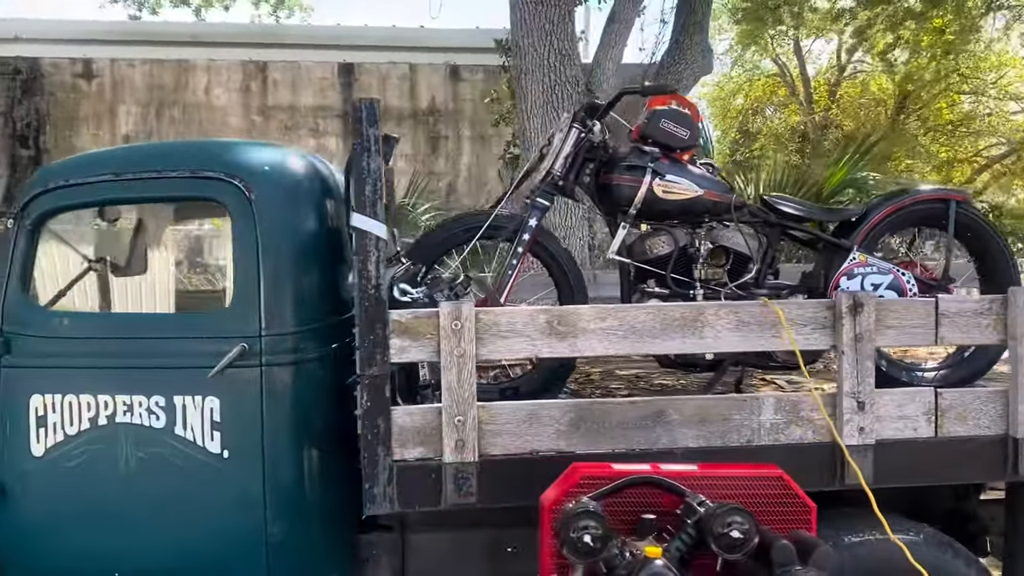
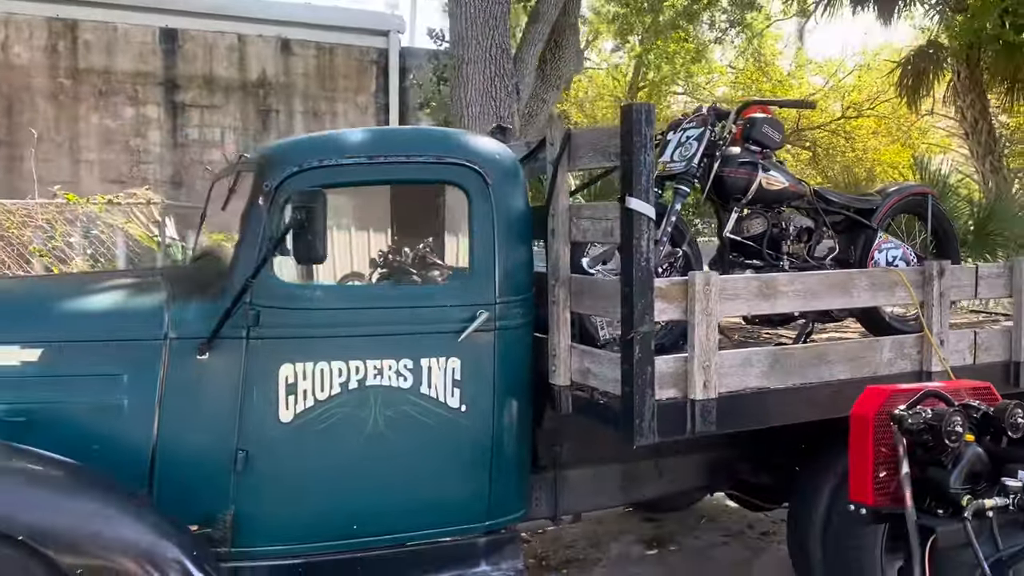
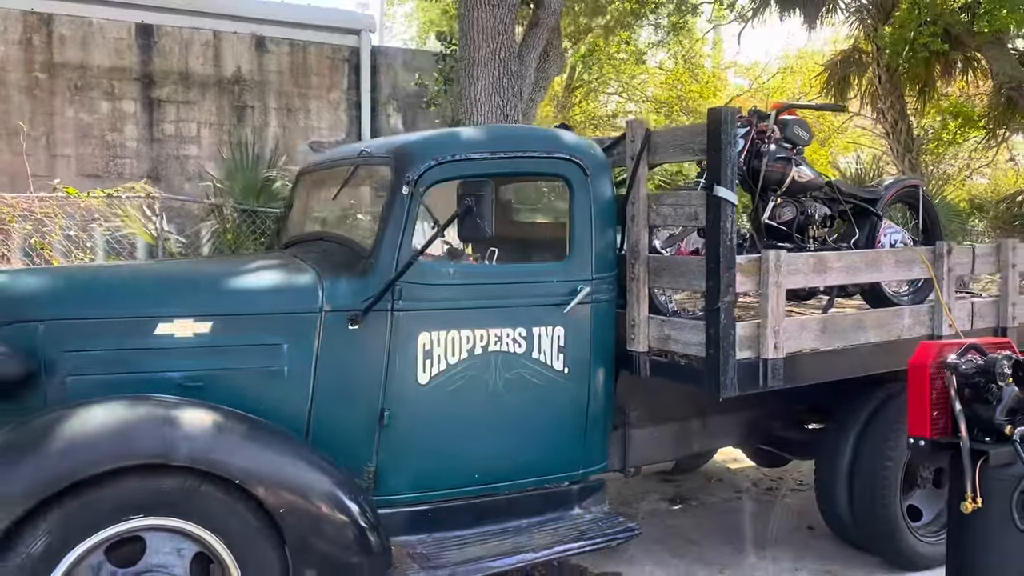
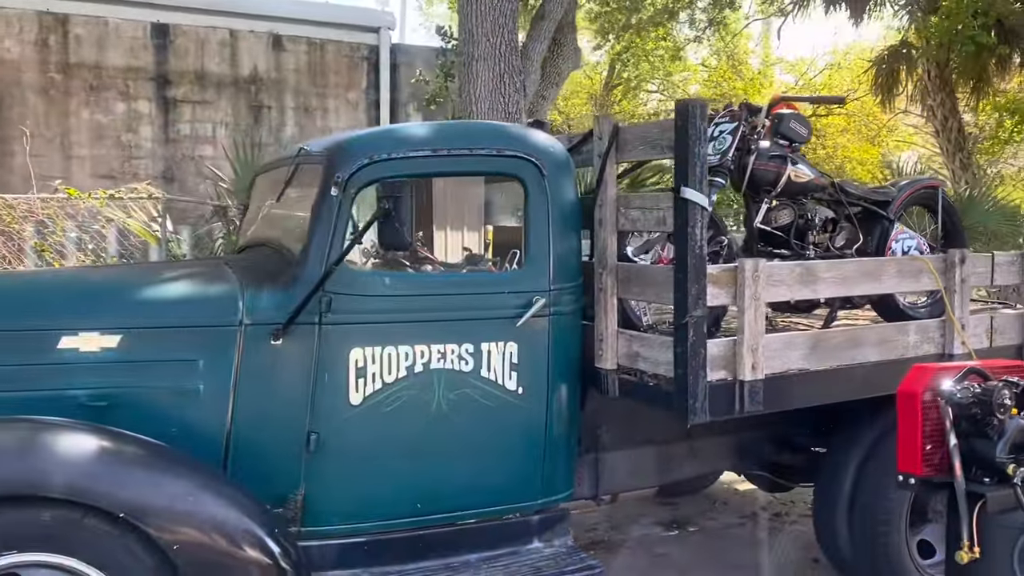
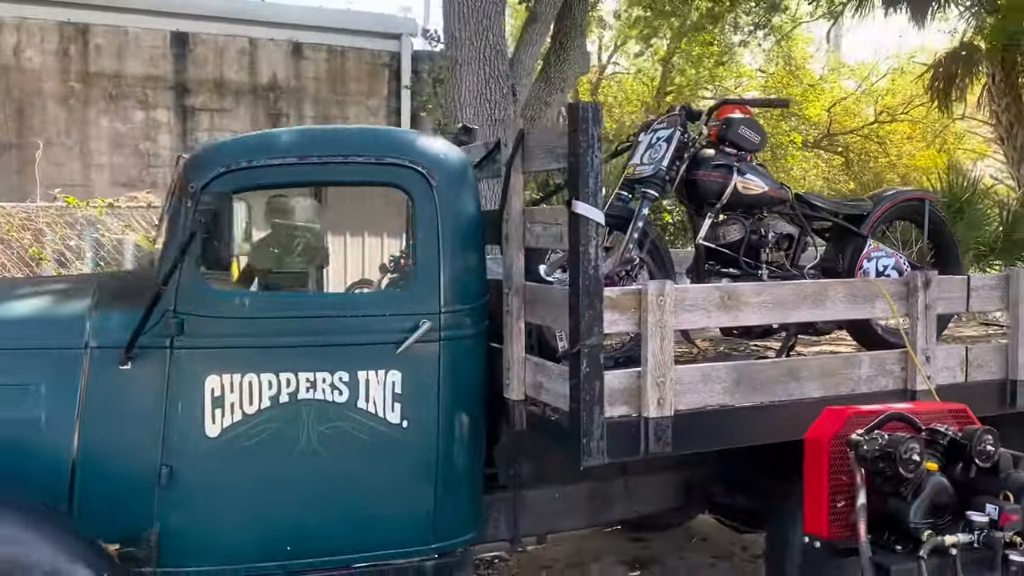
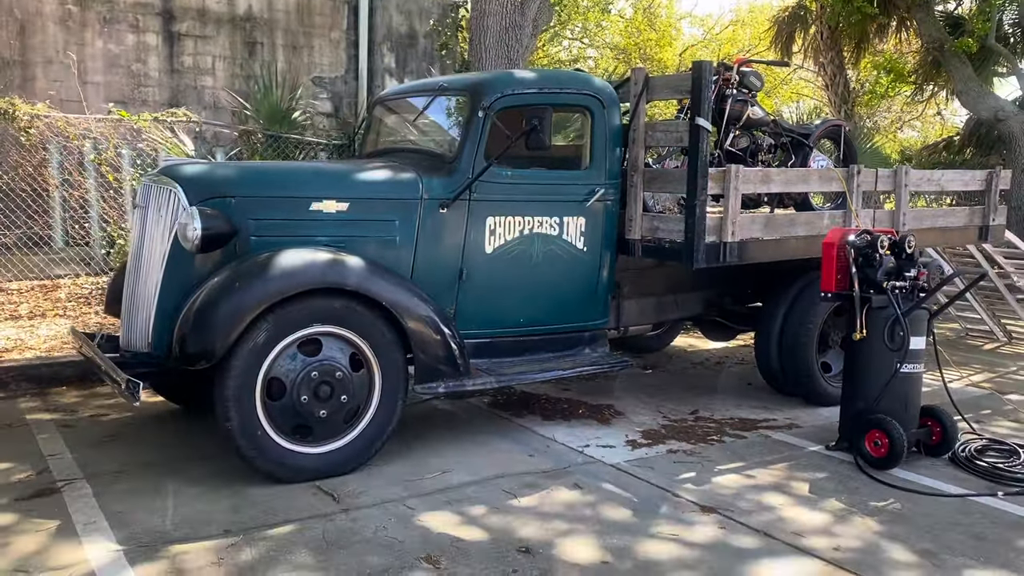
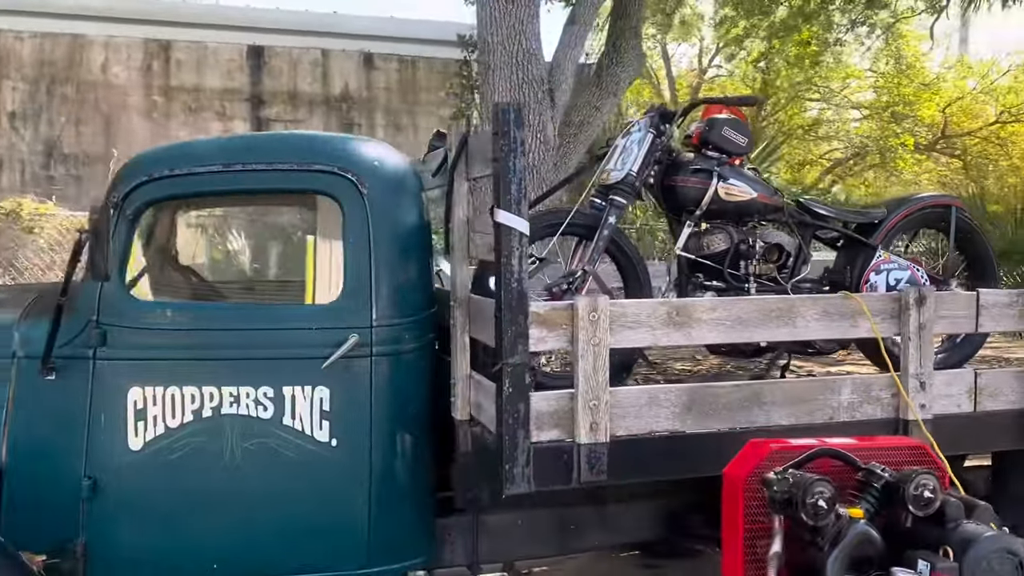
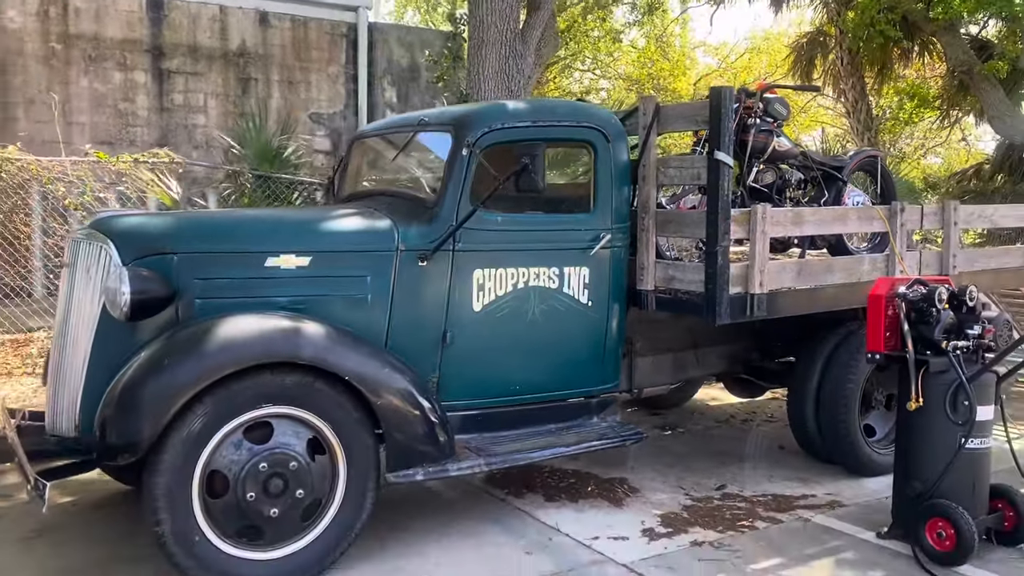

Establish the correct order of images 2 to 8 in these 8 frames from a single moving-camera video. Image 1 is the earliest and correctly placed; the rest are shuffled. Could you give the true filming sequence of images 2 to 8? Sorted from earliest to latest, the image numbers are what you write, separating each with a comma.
7, 5, 2, 4, 3, 8, 6
